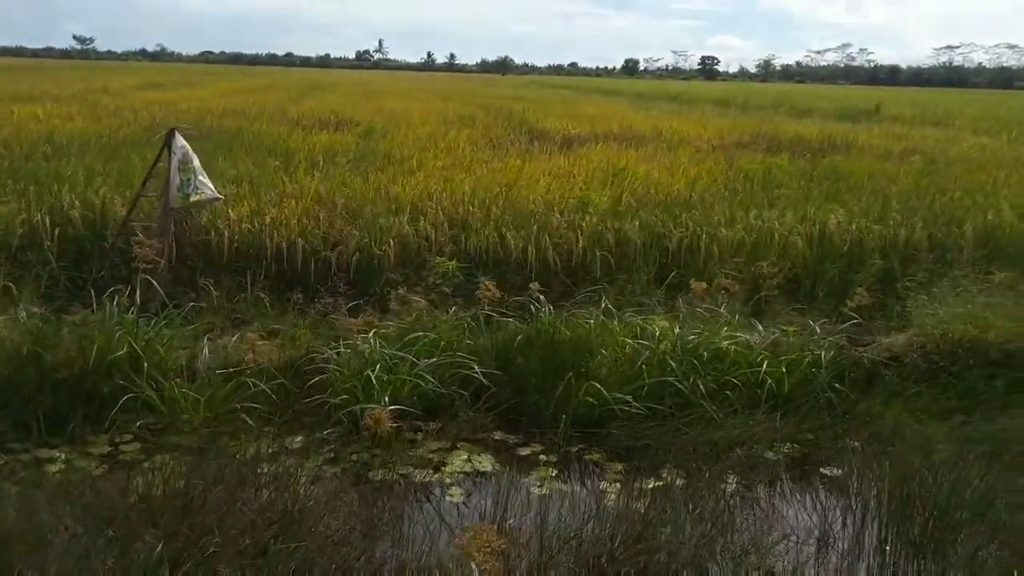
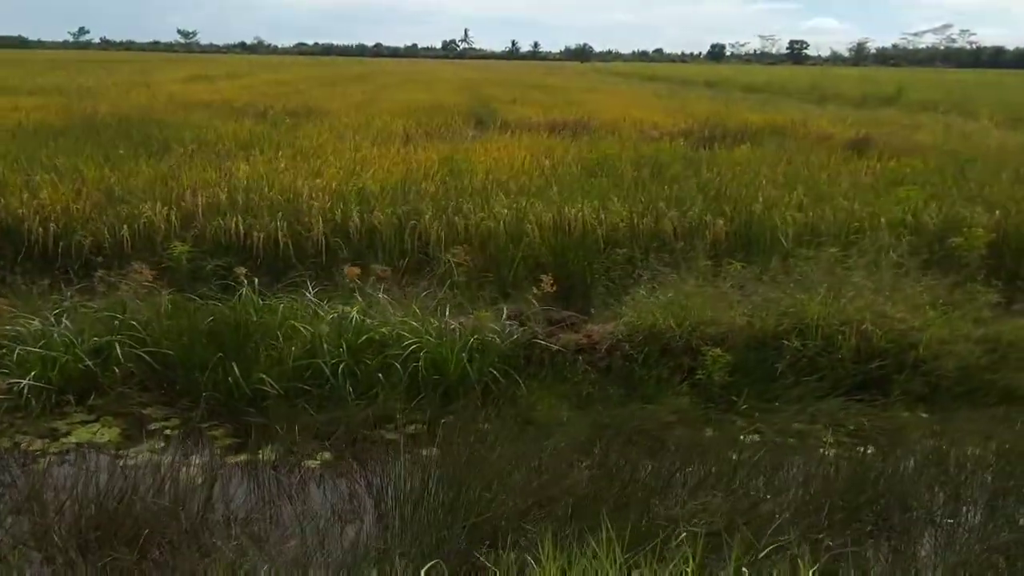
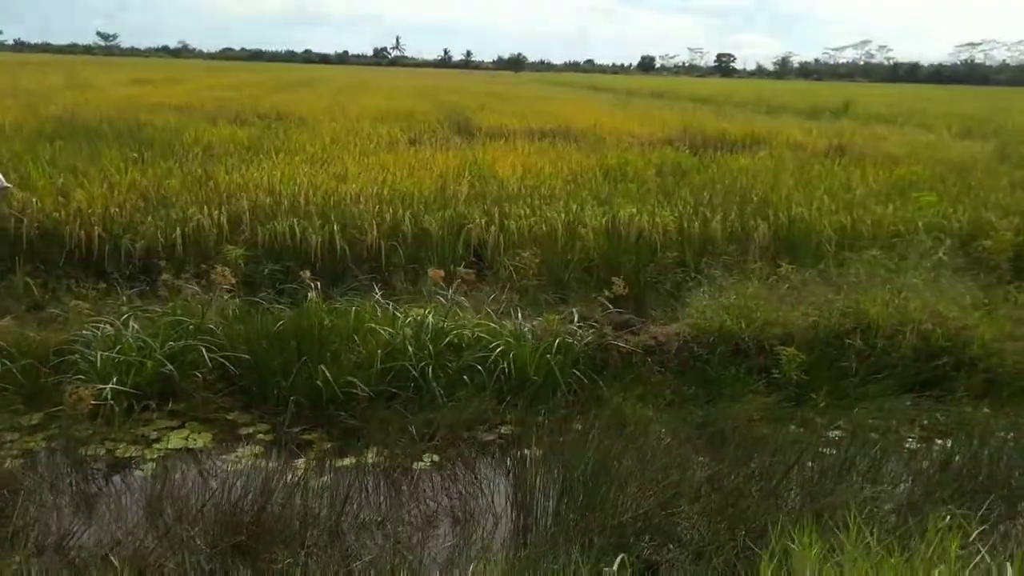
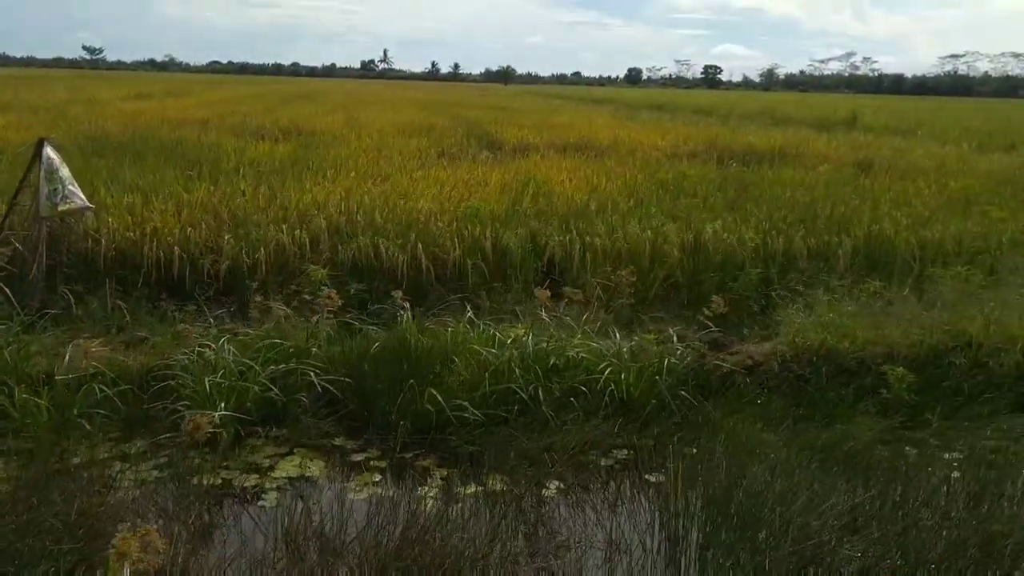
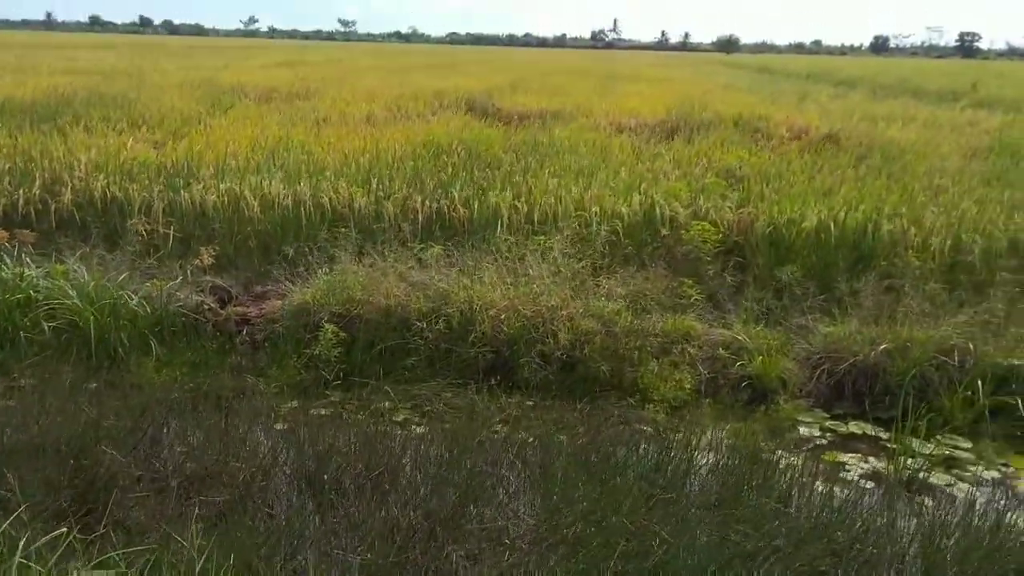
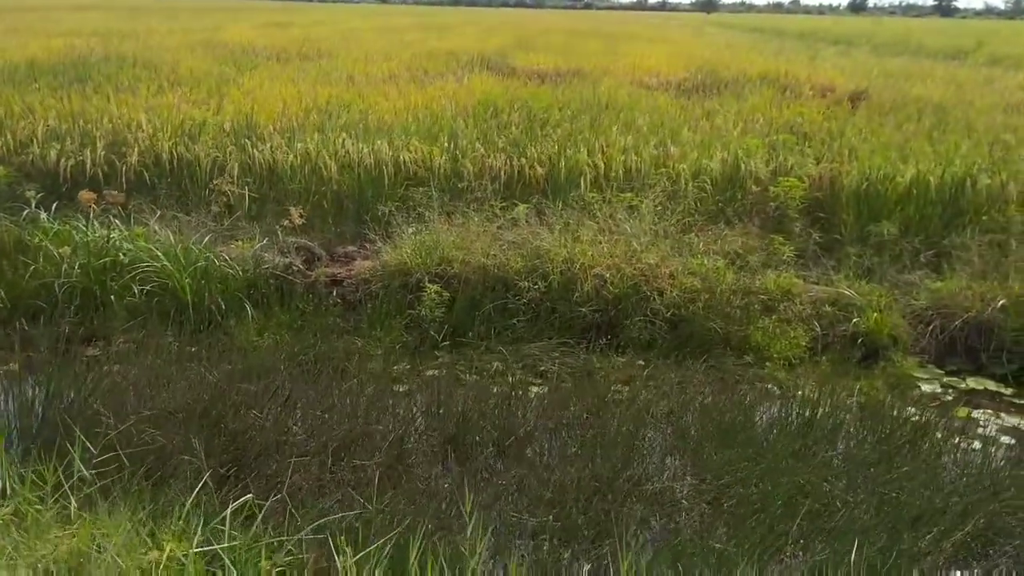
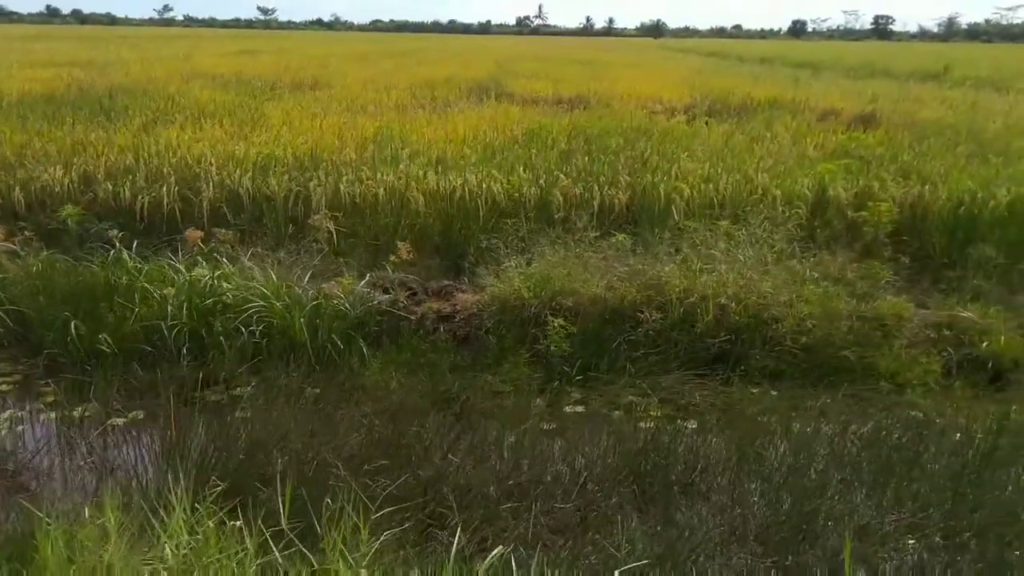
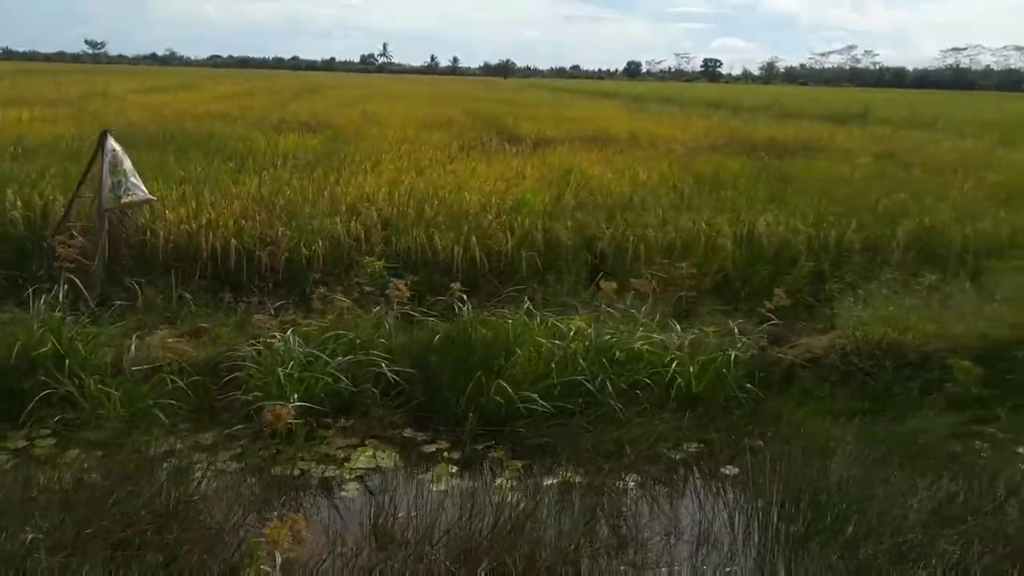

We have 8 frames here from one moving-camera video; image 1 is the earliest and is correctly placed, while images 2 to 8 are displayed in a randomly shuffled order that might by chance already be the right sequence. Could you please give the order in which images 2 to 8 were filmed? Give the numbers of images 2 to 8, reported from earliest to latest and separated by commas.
8, 4, 3, 2, 7, 6, 5
